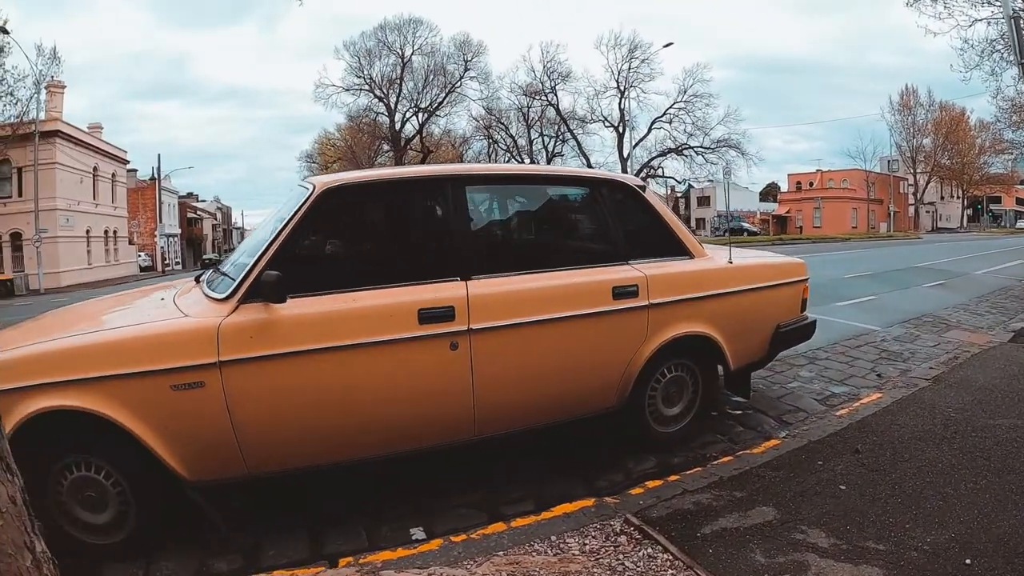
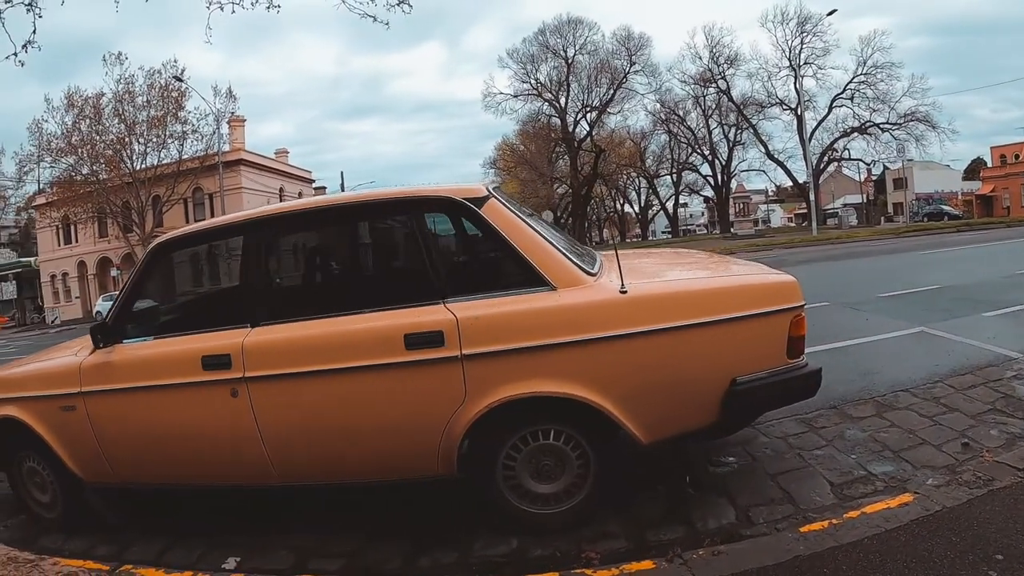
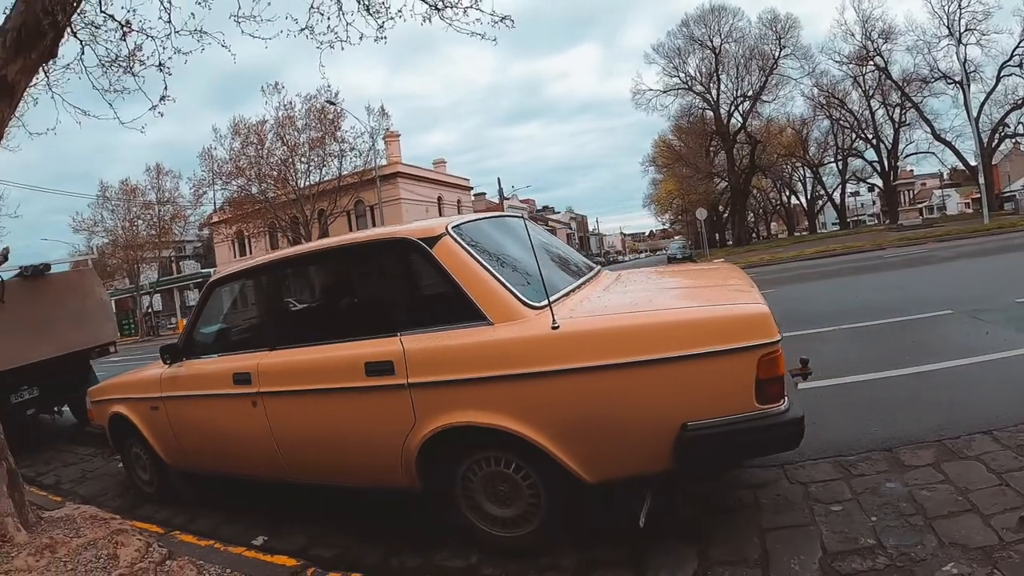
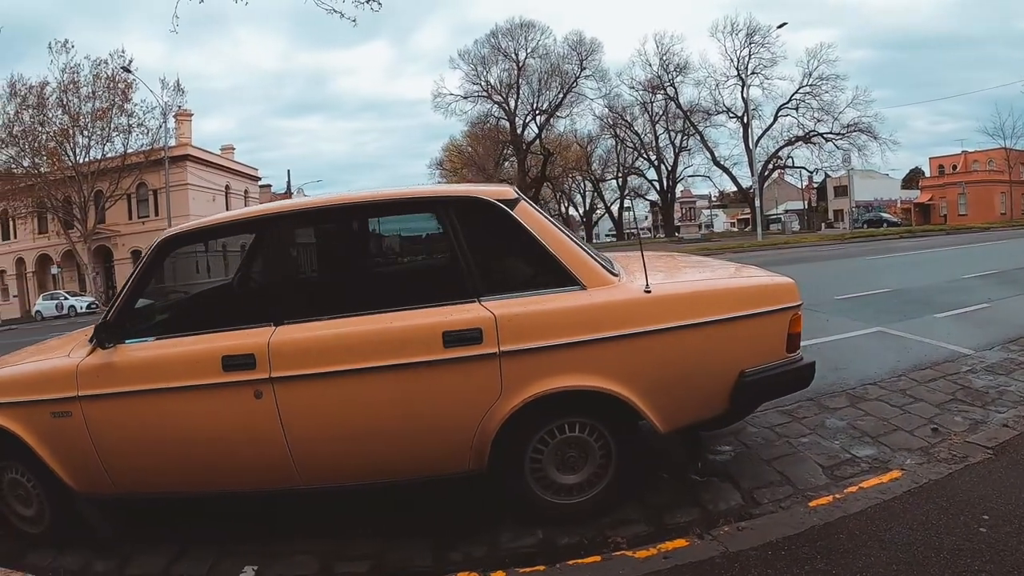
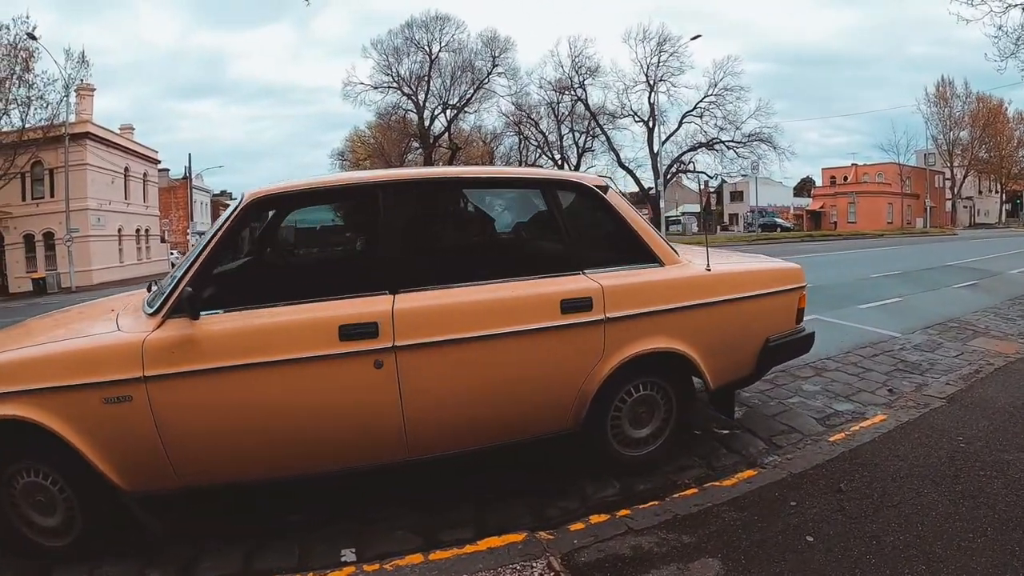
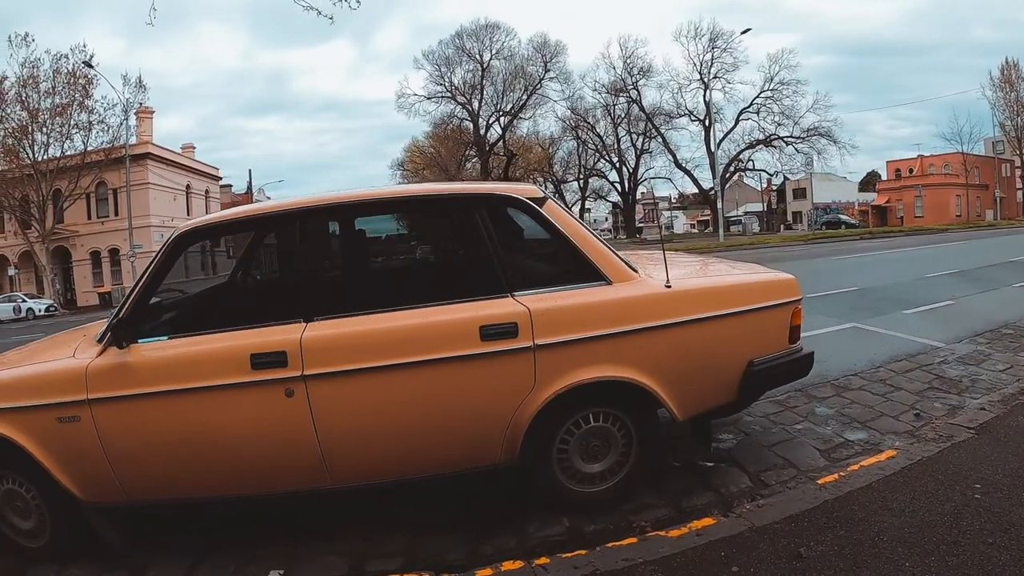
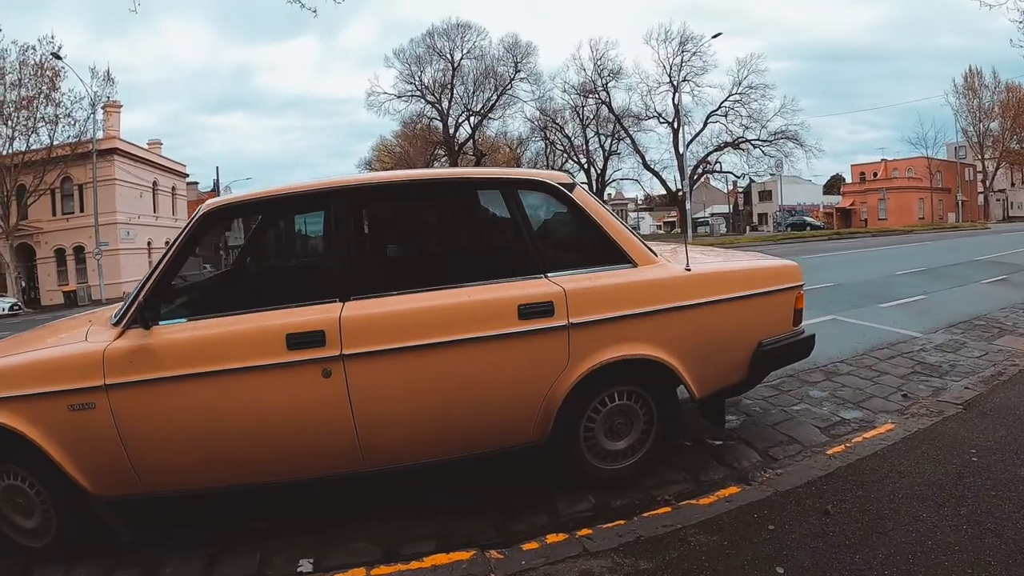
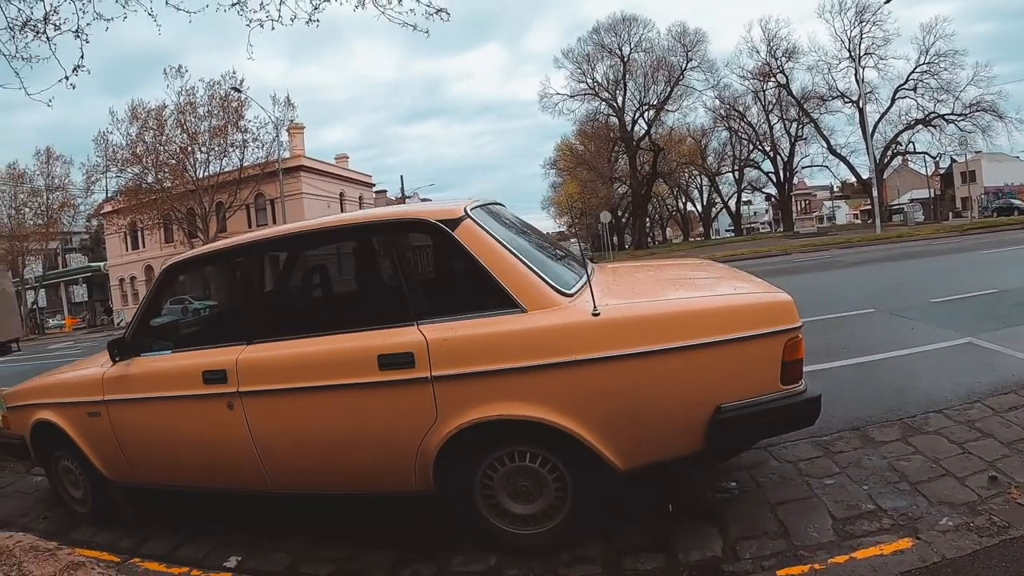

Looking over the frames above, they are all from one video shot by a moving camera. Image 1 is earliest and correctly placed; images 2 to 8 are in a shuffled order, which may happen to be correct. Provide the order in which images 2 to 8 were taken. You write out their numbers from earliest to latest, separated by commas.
5, 7, 6, 4, 2, 8, 3
